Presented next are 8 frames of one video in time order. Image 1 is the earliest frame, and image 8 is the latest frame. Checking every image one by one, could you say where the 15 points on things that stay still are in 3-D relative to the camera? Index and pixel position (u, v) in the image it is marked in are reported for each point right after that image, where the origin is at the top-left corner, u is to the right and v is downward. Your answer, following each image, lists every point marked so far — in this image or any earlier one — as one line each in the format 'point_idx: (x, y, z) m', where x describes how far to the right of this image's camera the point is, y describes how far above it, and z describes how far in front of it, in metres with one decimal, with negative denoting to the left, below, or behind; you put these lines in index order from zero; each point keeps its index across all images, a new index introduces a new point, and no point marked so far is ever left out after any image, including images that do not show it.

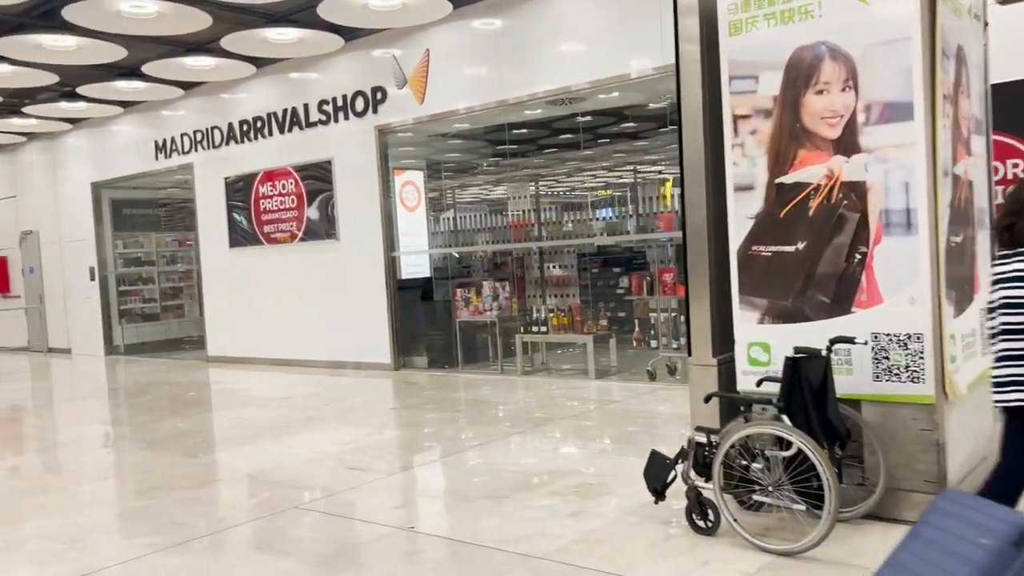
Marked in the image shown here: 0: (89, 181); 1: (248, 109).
0: (-6.9, +1.8, +14.0) m
1: (-3.5, +2.3, +11.2) m
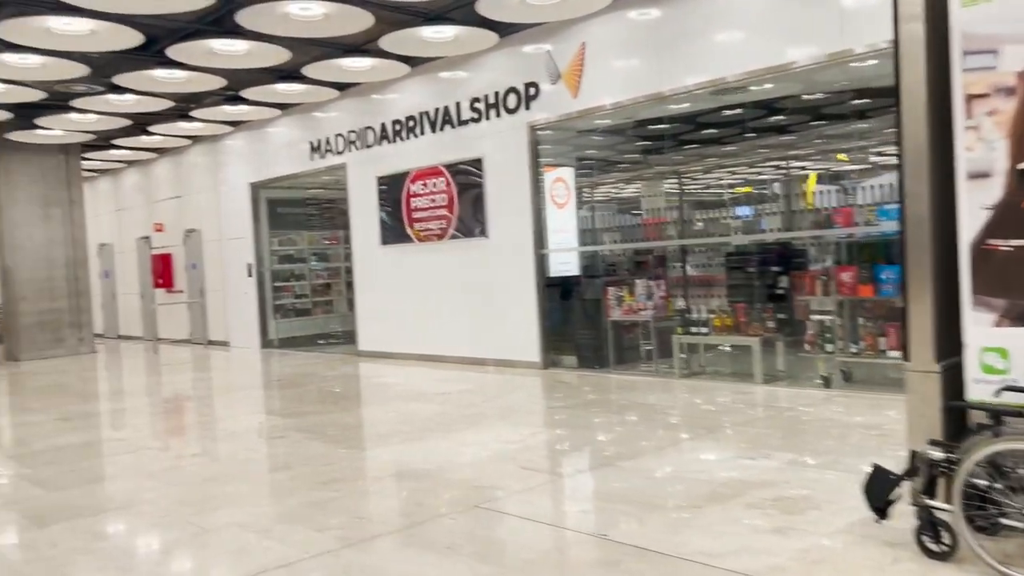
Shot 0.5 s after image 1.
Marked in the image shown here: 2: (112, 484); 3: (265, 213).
0: (-4.5, +1.8, +14.6) m
1: (-1.5, +2.4, +11.3) m
2: (-2.7, -1.3, +5.7) m
3: (-4.2, +1.3, +14.6) m
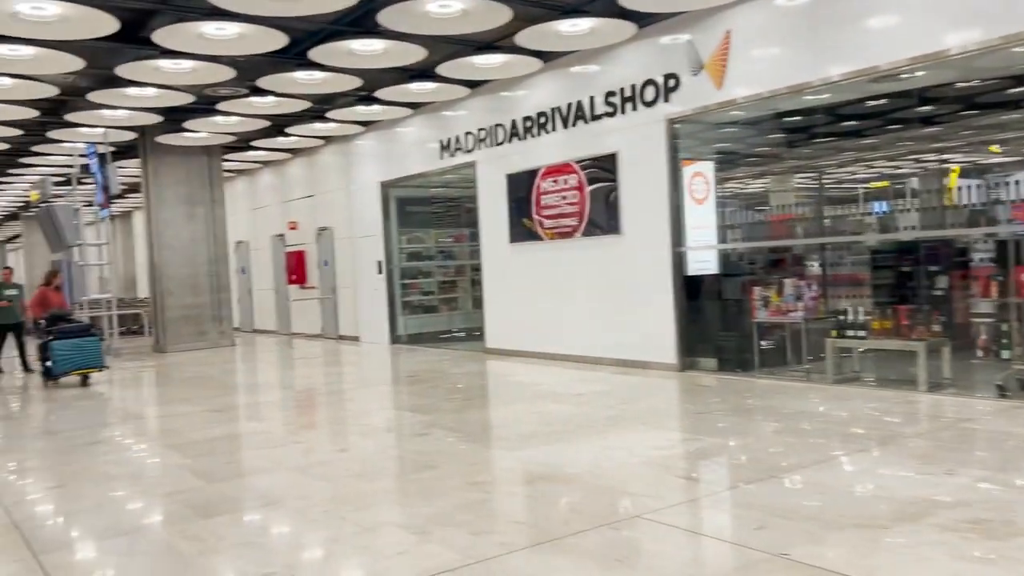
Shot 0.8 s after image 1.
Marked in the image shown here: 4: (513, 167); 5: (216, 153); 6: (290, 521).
0: (-2.3, +1.9, +14.9) m
1: (+0.3, +2.4, +11.2) m
2: (-1.7, -1.3, +5.9) m
3: (-2.0, +1.3, +14.8) m
4: (0.0, +1.7, +11.6) m
5: (-5.5, +2.5, +16.0) m
6: (-1.2, -1.3, +4.7) m
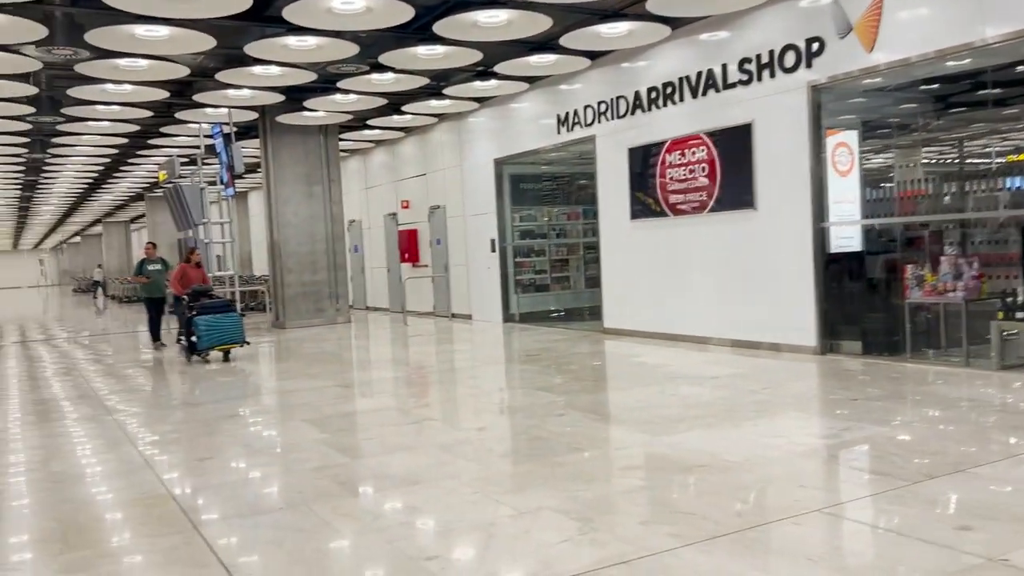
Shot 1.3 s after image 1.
0: (-0.3, +2.3, +14.7) m
1: (+1.8, +2.7, +10.8) m
2: (-0.7, -1.1, +5.8) m
3: (-0.1, +1.7, +14.7) m
4: (+1.6, +1.9, +11.2) m
5: (-3.4, +2.9, +16.1) m
6: (-0.4, -1.1, +4.5) m
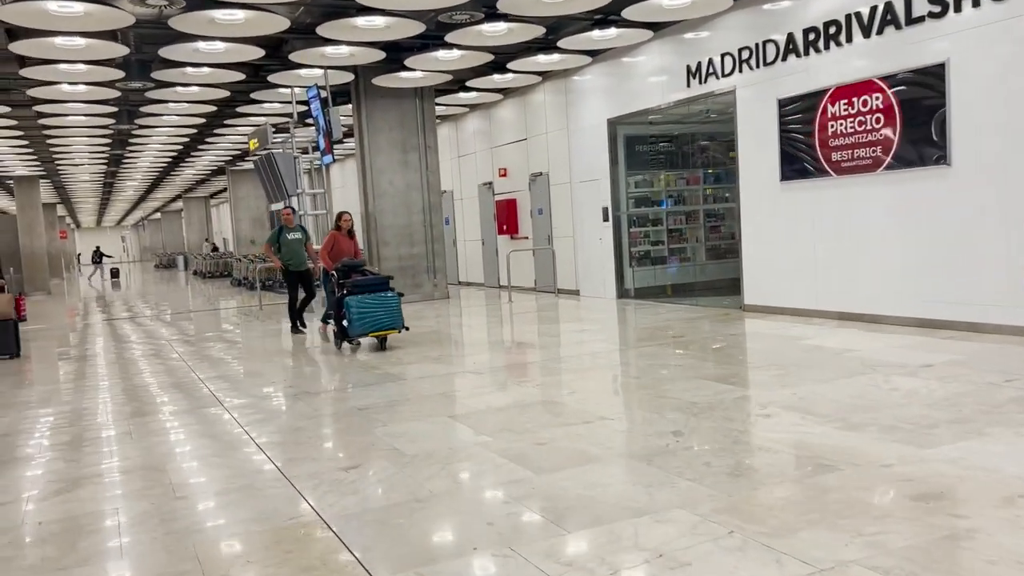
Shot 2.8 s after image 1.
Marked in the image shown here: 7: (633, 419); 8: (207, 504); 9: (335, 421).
0: (+1.5, +2.7, +13.5) m
1: (+3.3, +3.0, +9.4) m
2: (+0.4, -0.9, +4.7) m
3: (+1.7, +2.1, +13.4) m
4: (+3.2, +2.3, +9.8) m
5: (-1.5, +3.4, +15.1) m
6: (+0.7, -1.0, +3.4) m
7: (+0.8, -0.9, +5.4) m
8: (-1.5, -1.1, +4.3) m
9: (-1.2, -0.9, +5.8) m
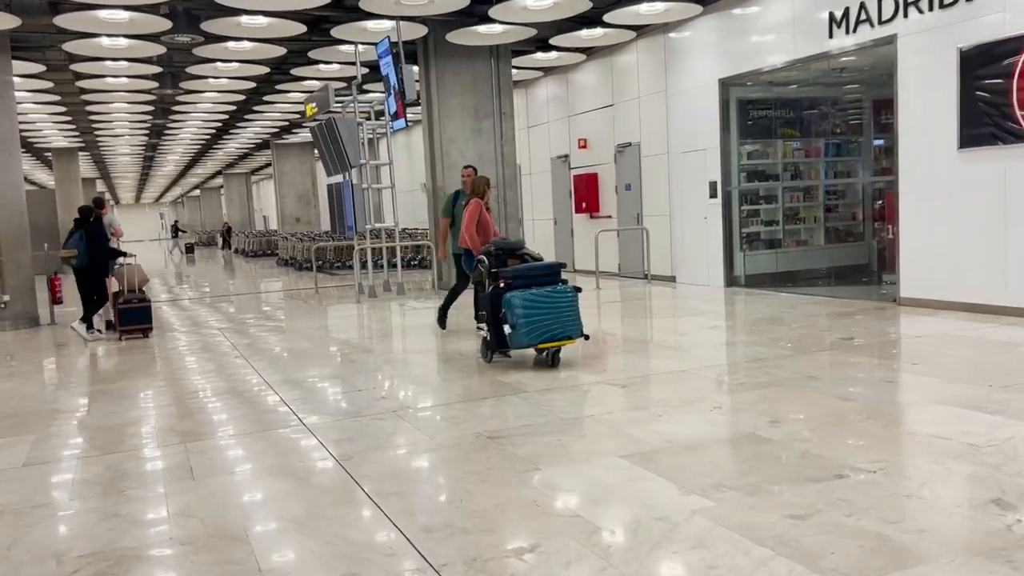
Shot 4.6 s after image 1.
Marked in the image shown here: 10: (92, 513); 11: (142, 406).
0: (+2.8, +2.9, +11.7) m
1: (+4.5, +3.1, +7.6) m
2: (+1.4, -0.9, +3.1) m
3: (+3.0, +2.3, +11.7) m
4: (+4.3, +2.4, +8.0) m
5: (-0.1, +3.7, +13.5) m
6: (+1.5, -1.0, +1.8) m
7: (+1.7, -0.9, +3.8) m
8: (-0.6, -1.1, +2.8) m
9: (-0.2, -0.9, +4.3) m
10: (-1.9, -1.0, +3.9) m
11: (-2.7, -0.8, +6.1) m
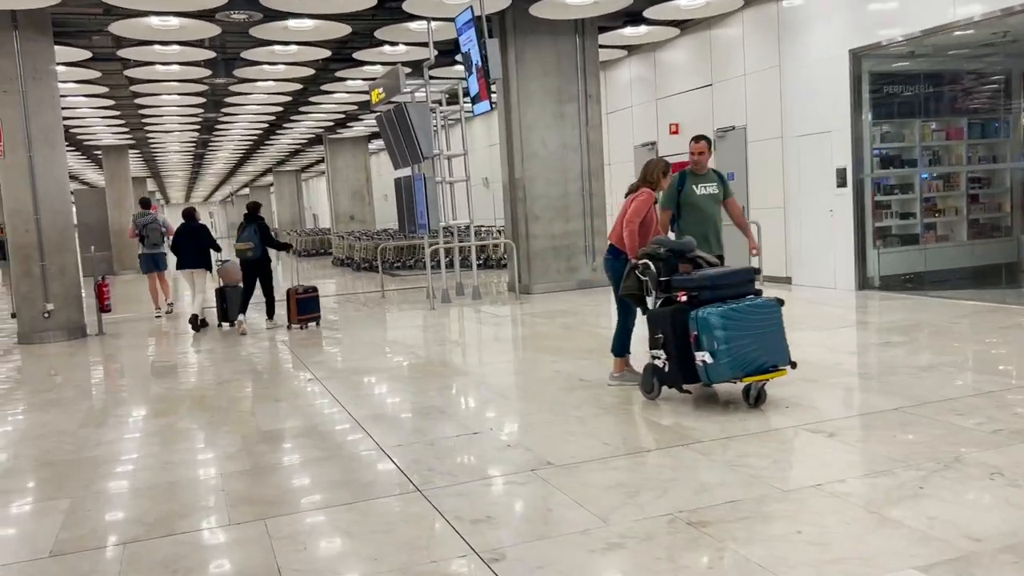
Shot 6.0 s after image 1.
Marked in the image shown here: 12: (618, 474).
0: (+3.9, +2.9, +10.2) m
1: (+5.4, +3.0, +5.9) m
2: (+2.1, -1.0, +1.6) m
3: (+4.2, +2.3, +10.1) m
4: (+5.3, +2.3, +6.4) m
5: (+1.1, +3.6, +12.1) m
6: (+2.2, -1.1, +0.4) m
7: (+2.5, -1.0, +2.3) m
8: (+0.1, -1.2, +1.4) m
9: (+0.6, -1.0, +2.9) m
10: (-1.1, -1.1, +2.6) m
11: (-1.8, -0.9, +4.9) m
12: (+0.5, -0.9, +4.0) m
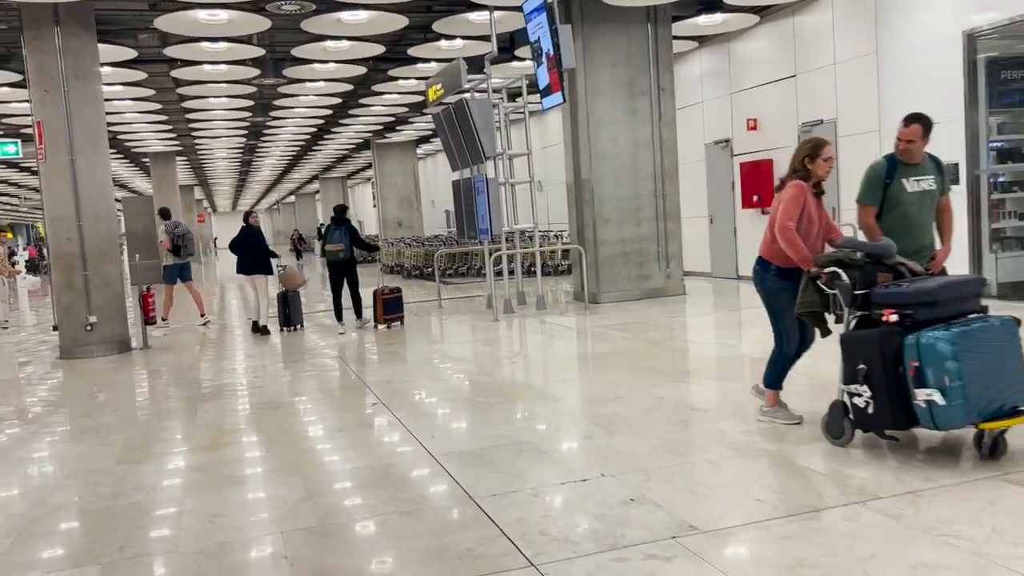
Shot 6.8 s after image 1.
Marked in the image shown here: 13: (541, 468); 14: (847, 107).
0: (+4.7, +2.8, +9.2) m
1: (+6.0, +3.0, +4.9) m
2: (+2.5, -1.1, +0.7) m
3: (+5.0, +2.2, +9.1) m
4: (+5.9, +2.3, +5.3) m
5: (+2.0, +3.5, +11.2) m
6: (+2.5, -1.2, -0.6) m
7: (+2.9, -1.0, +1.3) m
8: (+0.5, -1.2, +0.5) m
9: (+1.0, -1.0, +2.0) m
10: (-0.7, -1.2, +1.8) m
11: (-1.2, -1.0, +4.1) m
12: (+1.0, -0.9, +3.1) m
13: (+0.2, -0.9, +4.4) m
14: (+4.2, +2.3, +10.7) m
